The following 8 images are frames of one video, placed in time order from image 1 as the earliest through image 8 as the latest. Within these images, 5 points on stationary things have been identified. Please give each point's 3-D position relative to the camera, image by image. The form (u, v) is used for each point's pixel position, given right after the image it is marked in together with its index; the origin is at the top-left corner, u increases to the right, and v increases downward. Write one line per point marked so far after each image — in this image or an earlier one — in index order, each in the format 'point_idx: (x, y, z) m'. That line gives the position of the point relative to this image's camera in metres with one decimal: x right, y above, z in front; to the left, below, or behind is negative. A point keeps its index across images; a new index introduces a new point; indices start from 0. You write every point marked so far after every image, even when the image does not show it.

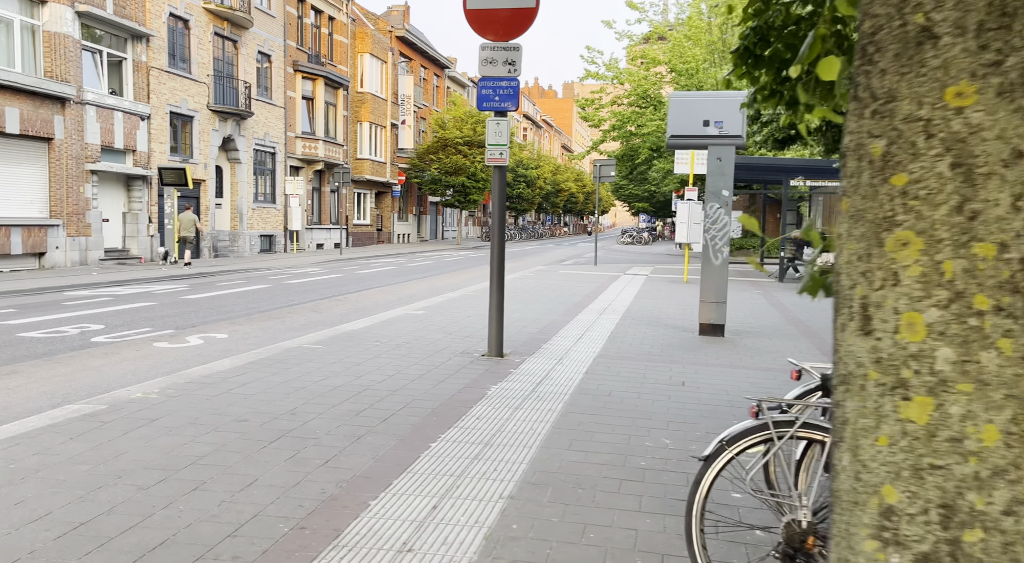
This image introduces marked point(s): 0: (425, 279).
0: (-2.1, +0.1, +19.7) m
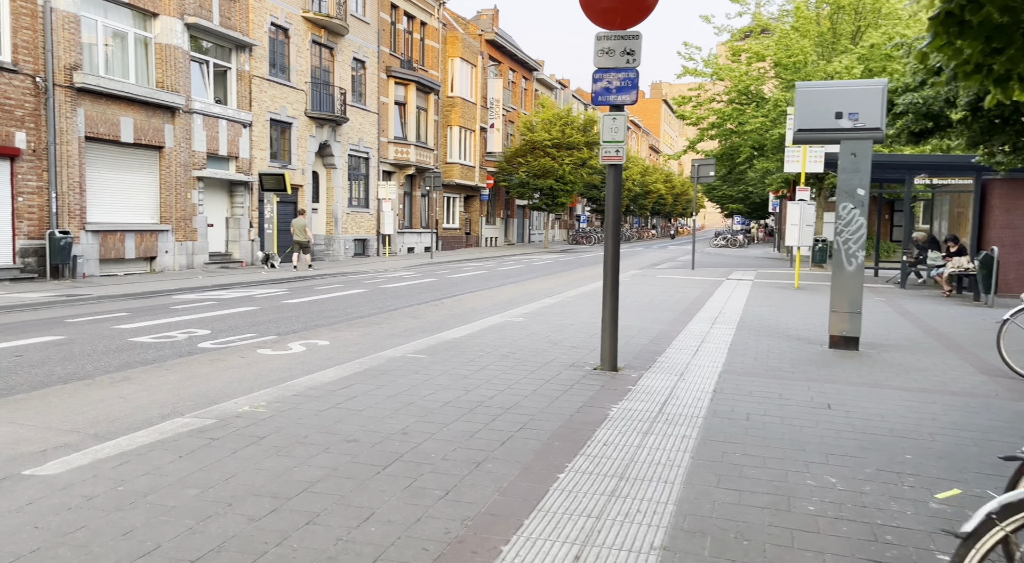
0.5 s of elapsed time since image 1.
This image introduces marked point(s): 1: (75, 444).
0: (+0.2, 0.0, +19.3) m
1: (-2.6, -1.0, +4.8) m
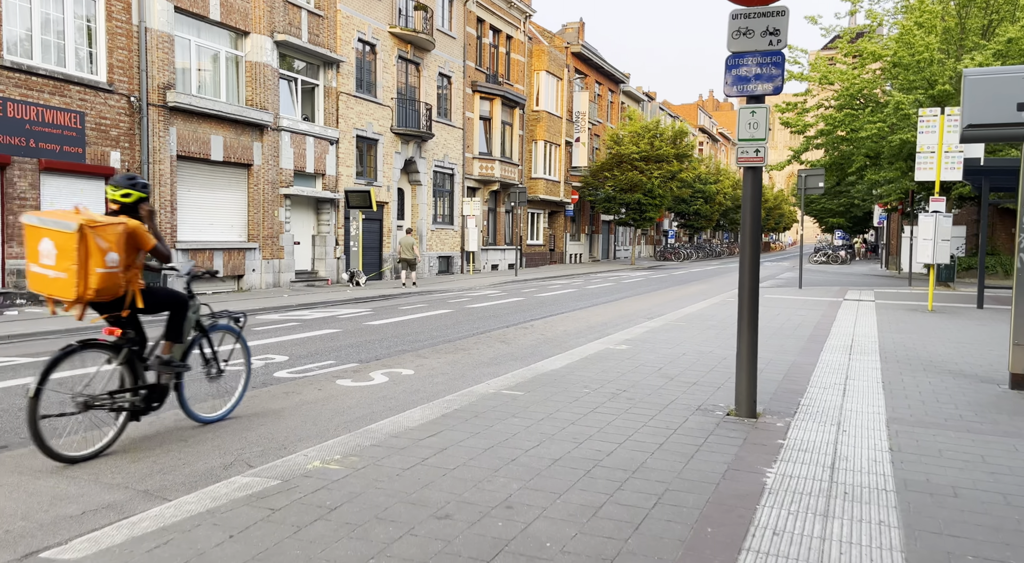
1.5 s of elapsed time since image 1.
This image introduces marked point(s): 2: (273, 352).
0: (+2.4, -0.5, +18.2) m
1: (-2.0, -1.1, +4.0) m
2: (-2.8, -0.8, +9.2) m
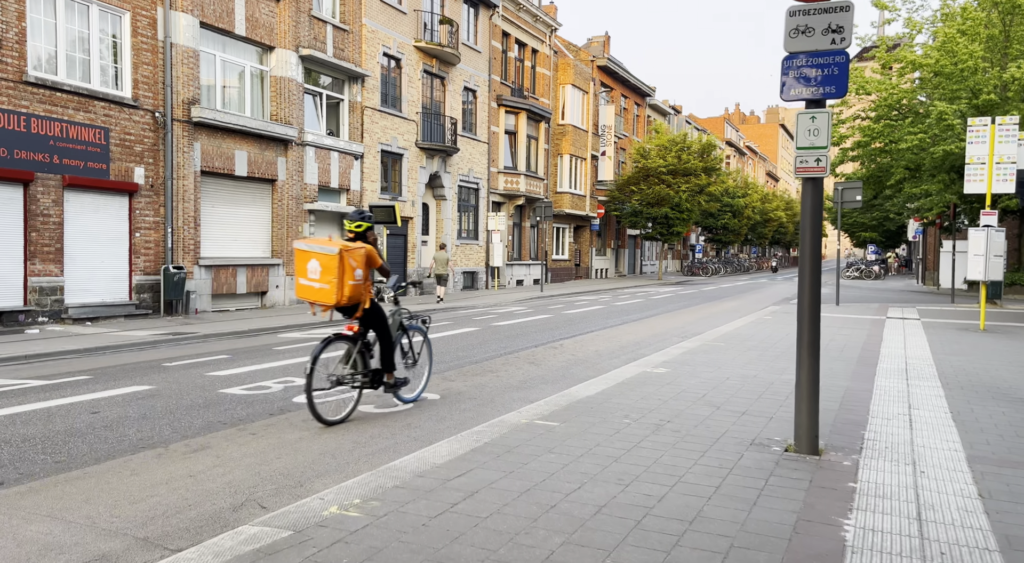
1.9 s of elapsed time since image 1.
0: (+3.0, -0.9, +17.7) m
1: (-1.8, -1.3, +3.6) m
2: (-2.5, -1.0, +8.8) m
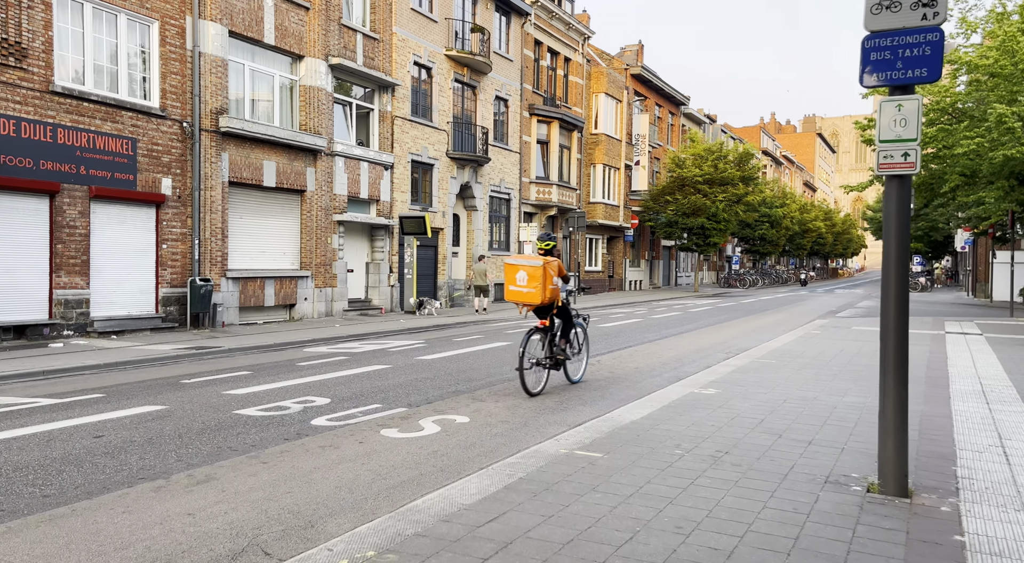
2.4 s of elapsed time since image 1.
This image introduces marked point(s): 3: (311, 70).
0: (+3.7, -1.1, +16.9) m
1: (-1.7, -1.3, +3.0) m
2: (-2.1, -1.2, +8.3) m
3: (-5.1, +5.4, +20.0) m
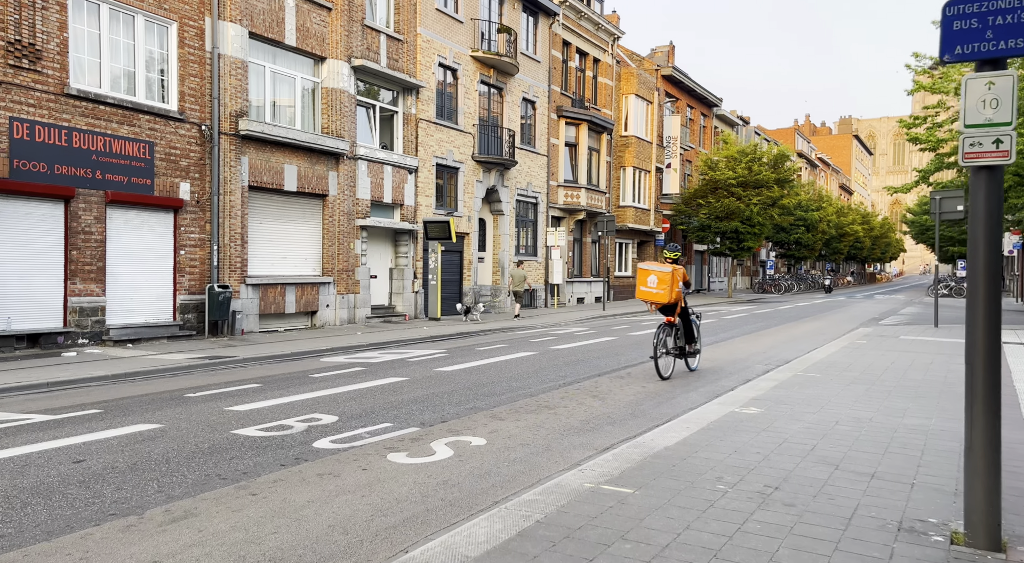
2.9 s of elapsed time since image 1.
0: (+4.2, -1.3, +16.1) m
1: (-1.6, -1.4, +2.5) m
2: (-1.9, -1.3, +7.7) m
3: (-4.5, +5.2, +19.5) m
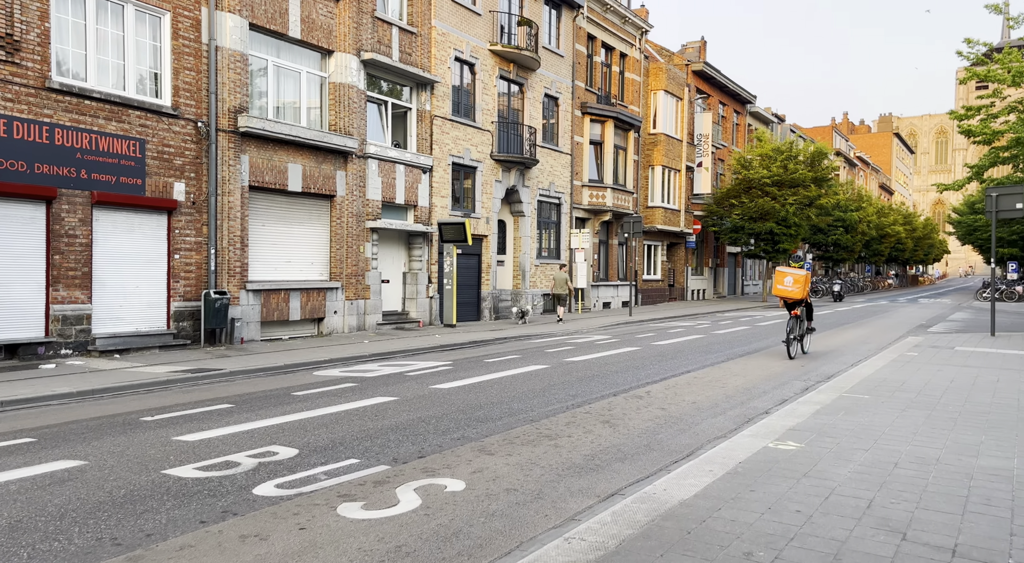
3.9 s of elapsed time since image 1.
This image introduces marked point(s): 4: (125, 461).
0: (+4.5, -1.4, +14.8) m
1: (-1.9, -1.4, +1.4) m
2: (-1.9, -1.3, +6.6) m
3: (-4.0, +5.1, +18.6) m
4: (-2.9, -1.4, +5.9) m
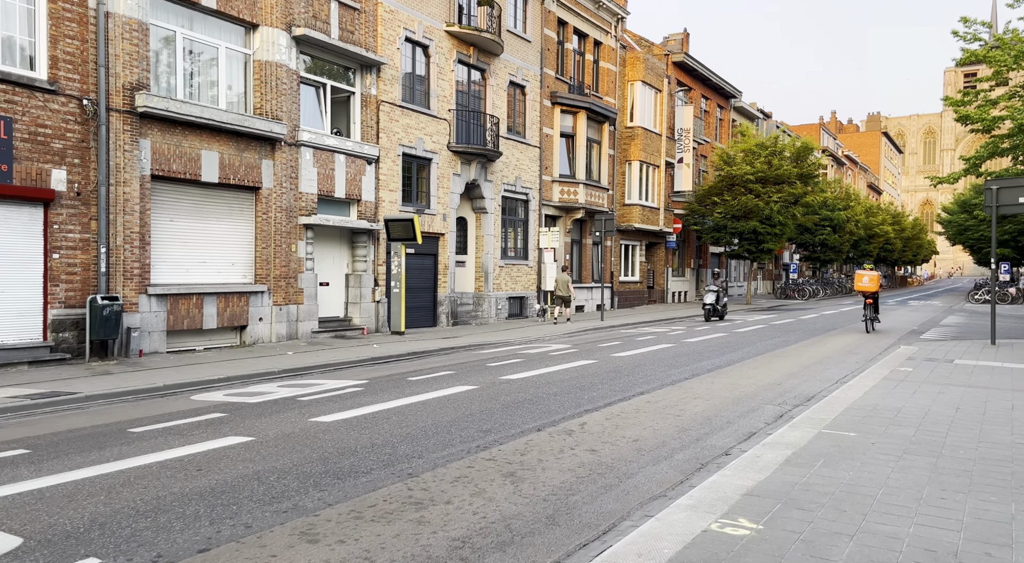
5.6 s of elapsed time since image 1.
0: (+3.4, -1.4, +12.9) m
1: (-2.8, -1.5, -0.6) m
2: (-2.9, -1.4, +4.6) m
3: (-5.2, +5.0, +16.5) m
4: (-3.8, -1.4, +3.9) m
